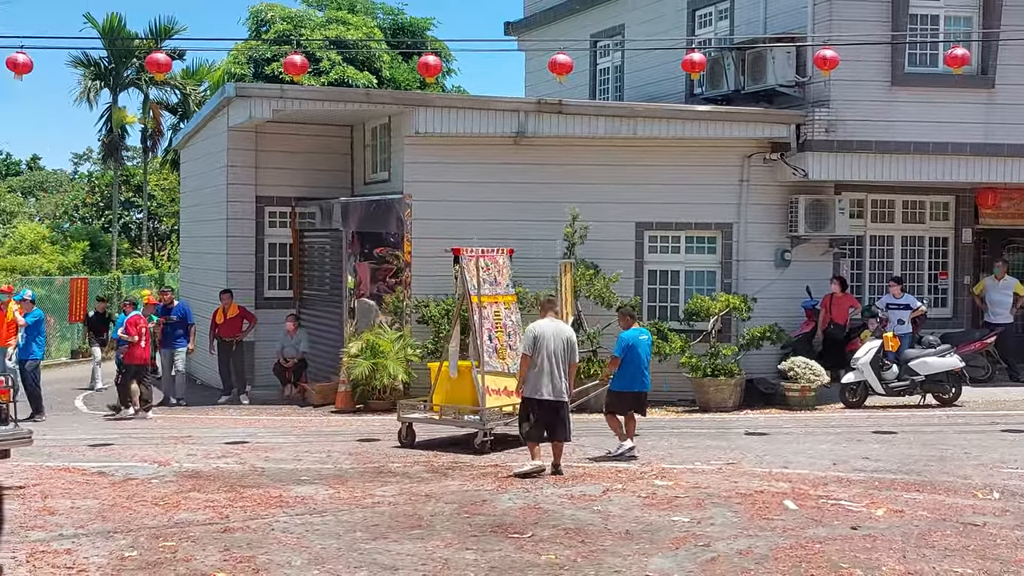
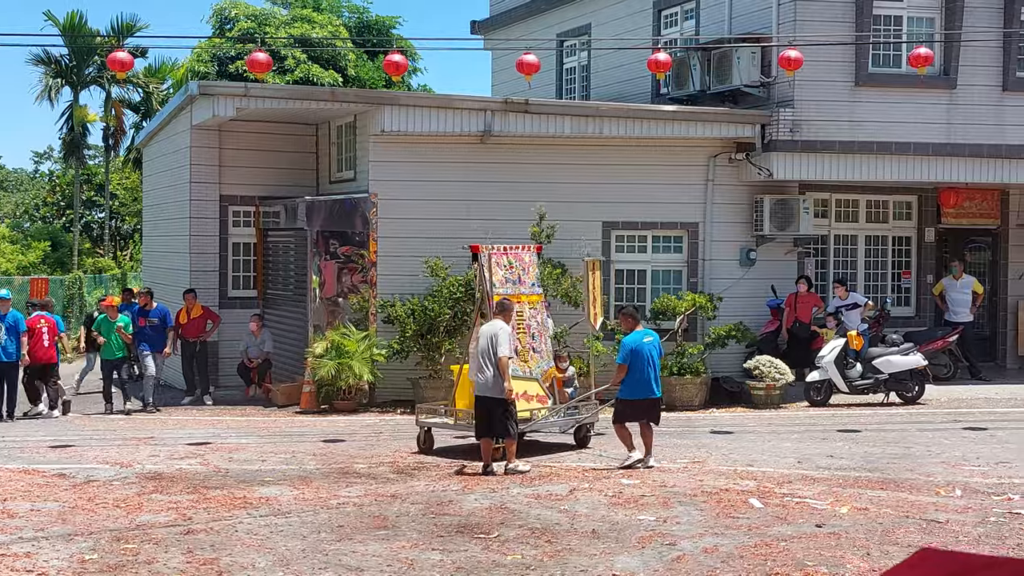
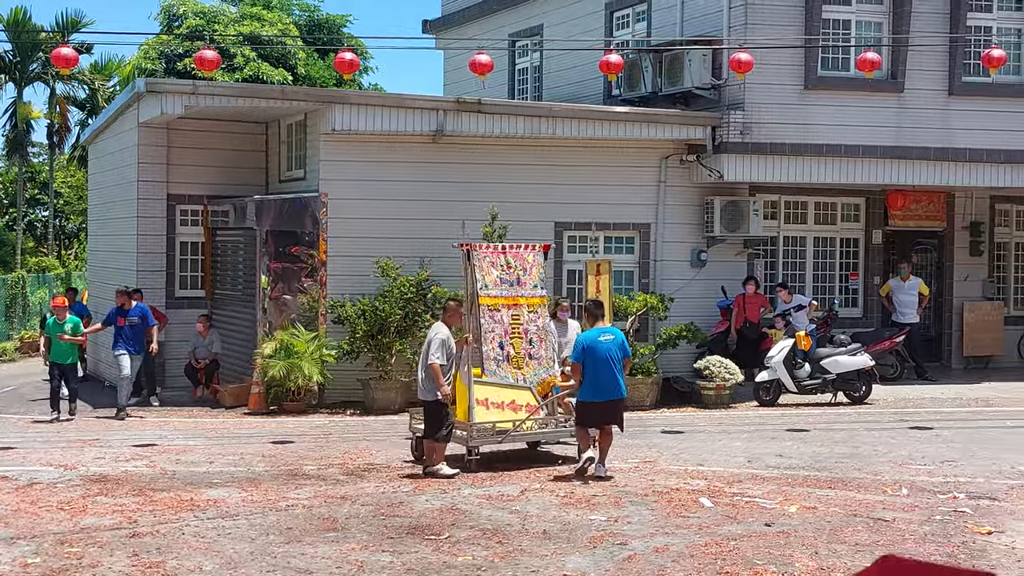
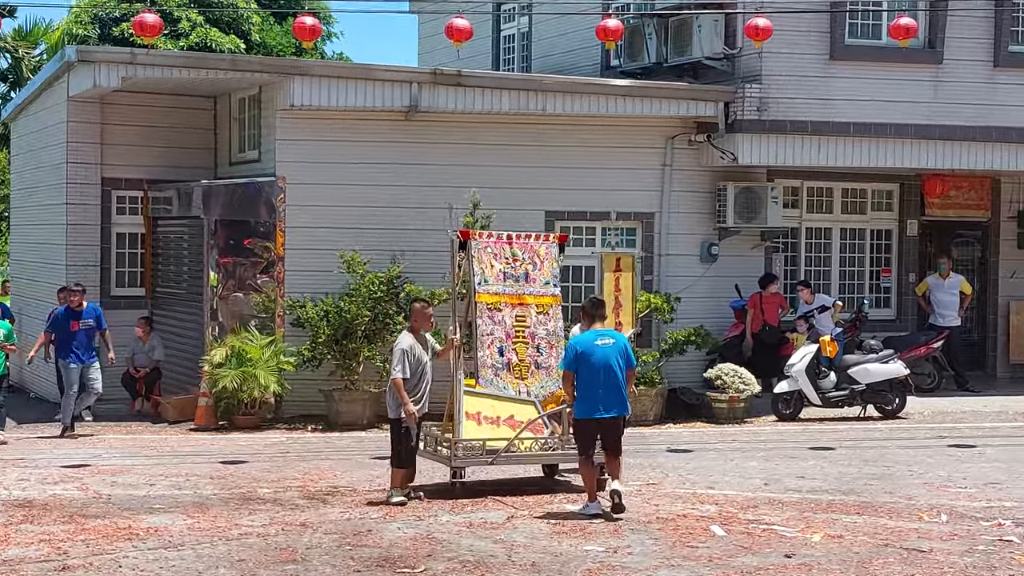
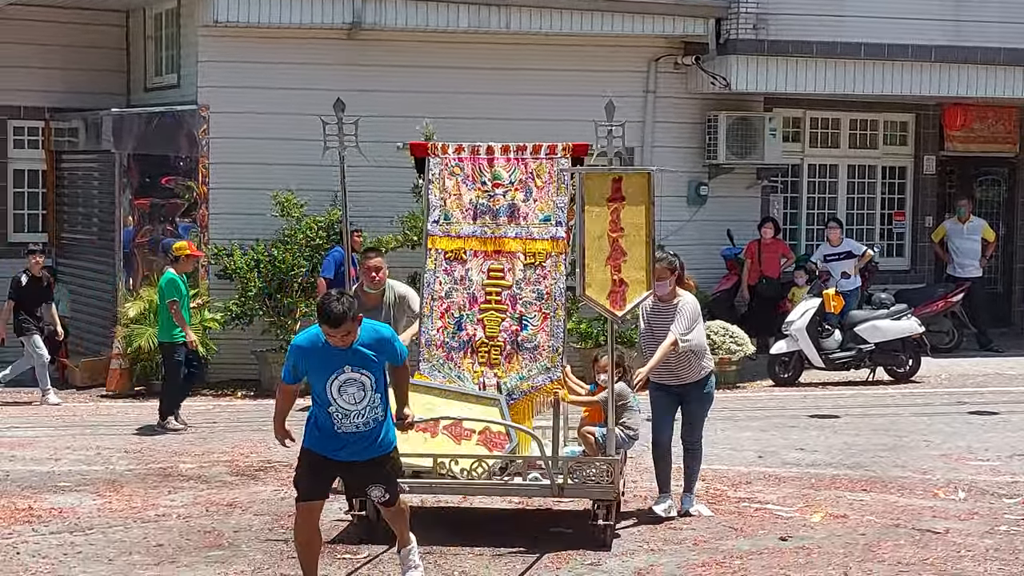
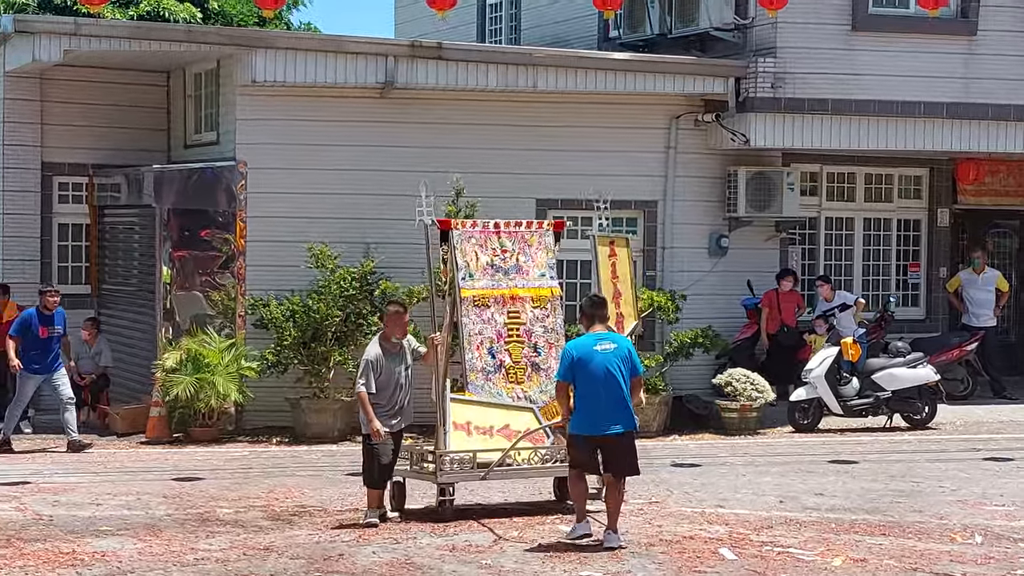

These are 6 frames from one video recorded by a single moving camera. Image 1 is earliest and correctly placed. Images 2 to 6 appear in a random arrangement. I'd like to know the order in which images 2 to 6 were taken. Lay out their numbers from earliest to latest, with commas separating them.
2, 3, 4, 6, 5
